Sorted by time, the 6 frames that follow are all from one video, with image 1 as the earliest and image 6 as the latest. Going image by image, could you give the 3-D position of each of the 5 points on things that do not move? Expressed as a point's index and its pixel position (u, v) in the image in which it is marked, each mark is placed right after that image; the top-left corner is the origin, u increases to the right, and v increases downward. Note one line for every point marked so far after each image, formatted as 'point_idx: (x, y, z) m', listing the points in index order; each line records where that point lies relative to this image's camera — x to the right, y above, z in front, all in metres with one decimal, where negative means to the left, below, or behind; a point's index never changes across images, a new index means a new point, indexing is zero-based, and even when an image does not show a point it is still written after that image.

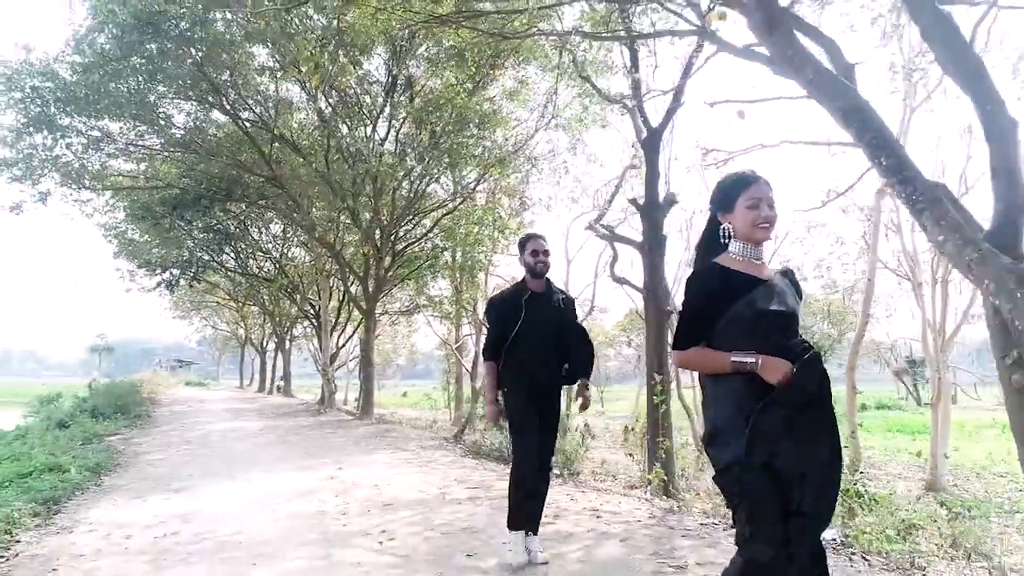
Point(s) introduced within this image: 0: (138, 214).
0: (-8.2, +1.7, +15.7) m
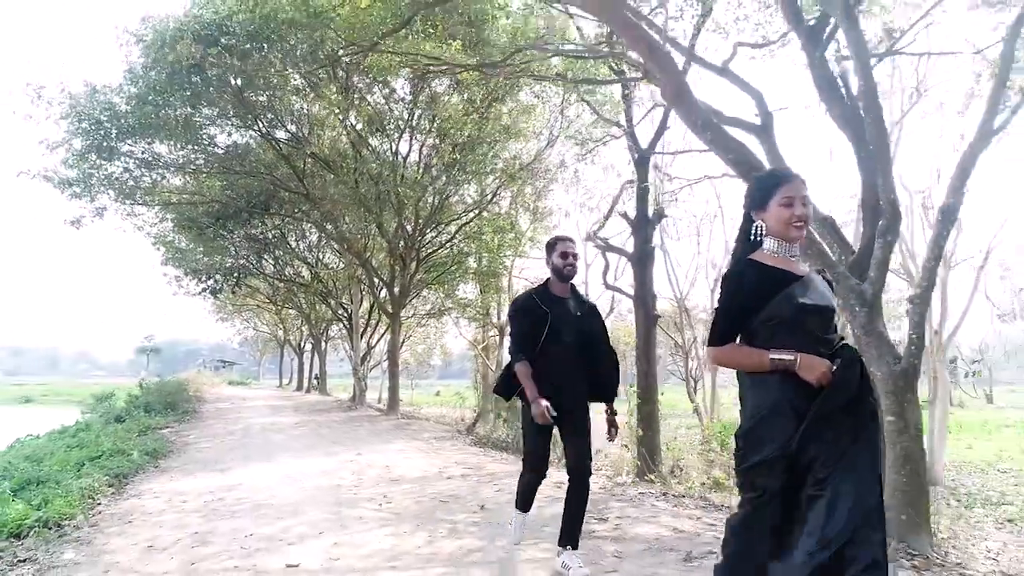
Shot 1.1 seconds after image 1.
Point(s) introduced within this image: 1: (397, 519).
0: (-7.8, +1.5, +17.2) m
1: (-0.7, -1.4, +4.5) m
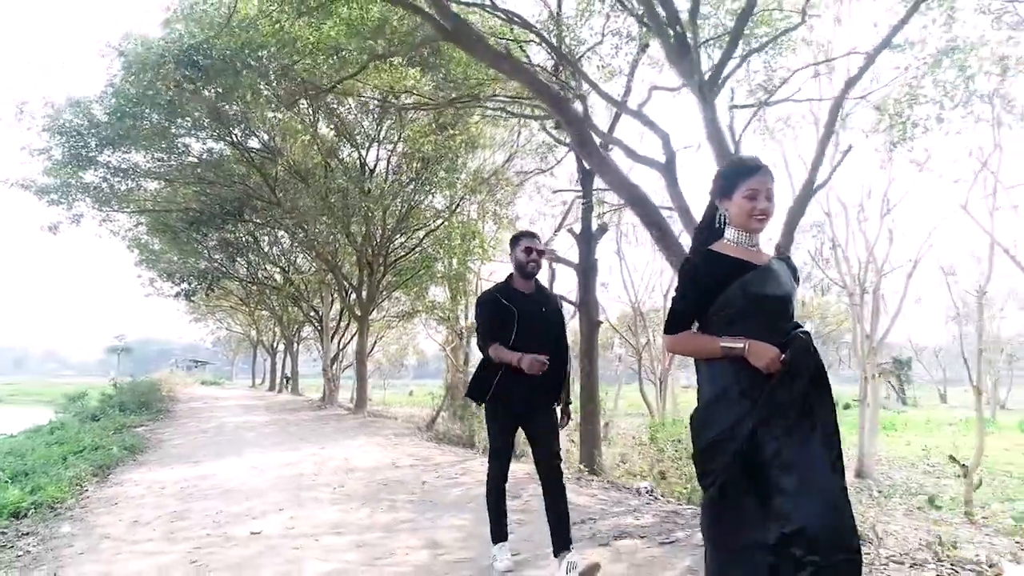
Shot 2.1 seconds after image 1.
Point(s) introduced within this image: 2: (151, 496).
0: (-8.7, +1.5, +17.7) m
1: (-1.2, -1.6, +5.3) m
2: (-3.0, -1.7, +5.9) m
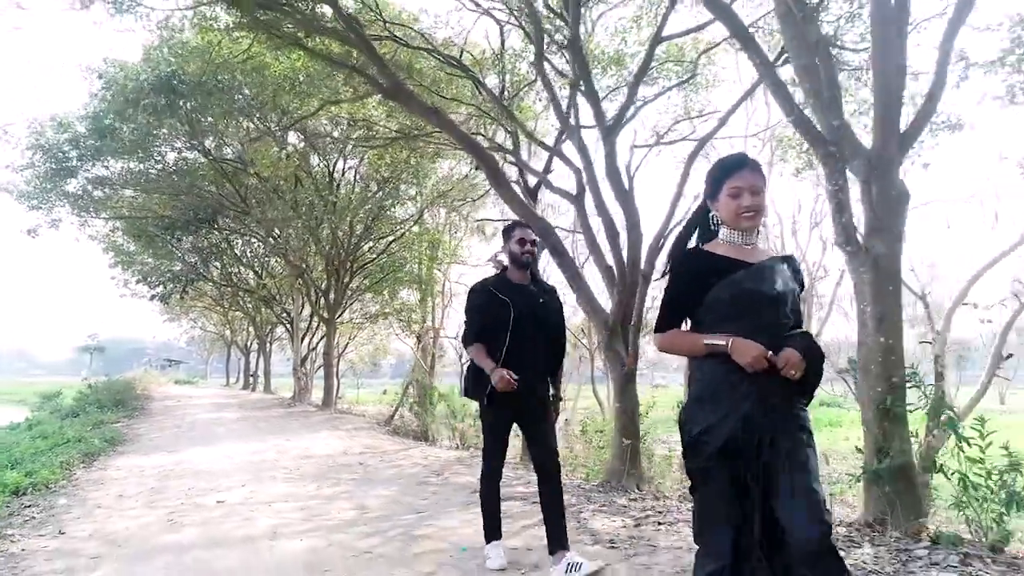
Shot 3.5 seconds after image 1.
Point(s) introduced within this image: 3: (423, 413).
0: (-9.7, +1.4, +18.5) m
1: (-1.9, -1.7, +6.4) m
2: (-3.6, -1.8, +6.9) m
3: (-1.5, -2.1, +12.2) m
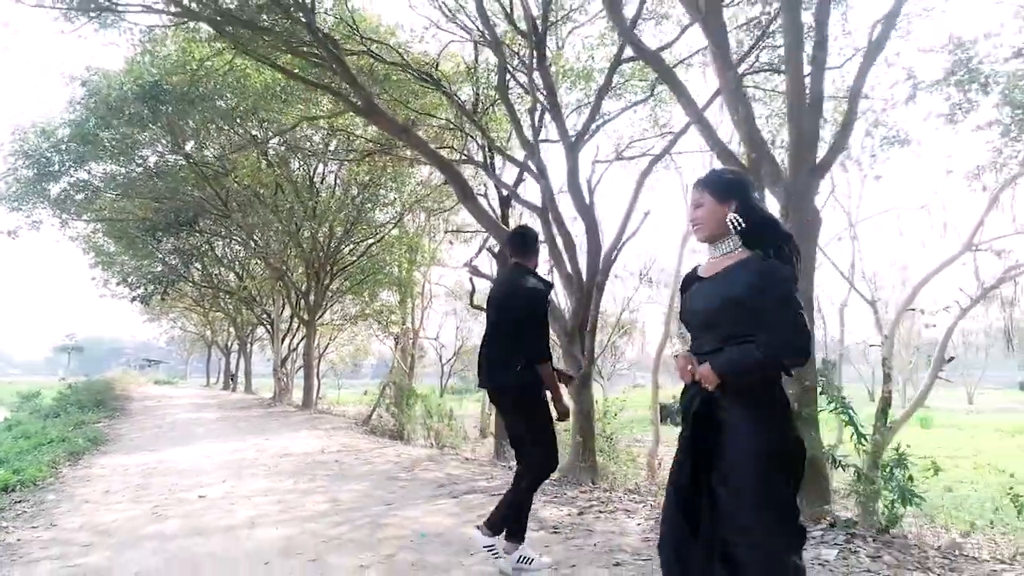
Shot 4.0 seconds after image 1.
0: (-10.3, +1.4, +18.7) m
1: (-2.2, -1.7, +6.7) m
2: (-4.0, -1.9, +7.2) m
3: (-2.0, -2.2, +12.6) m
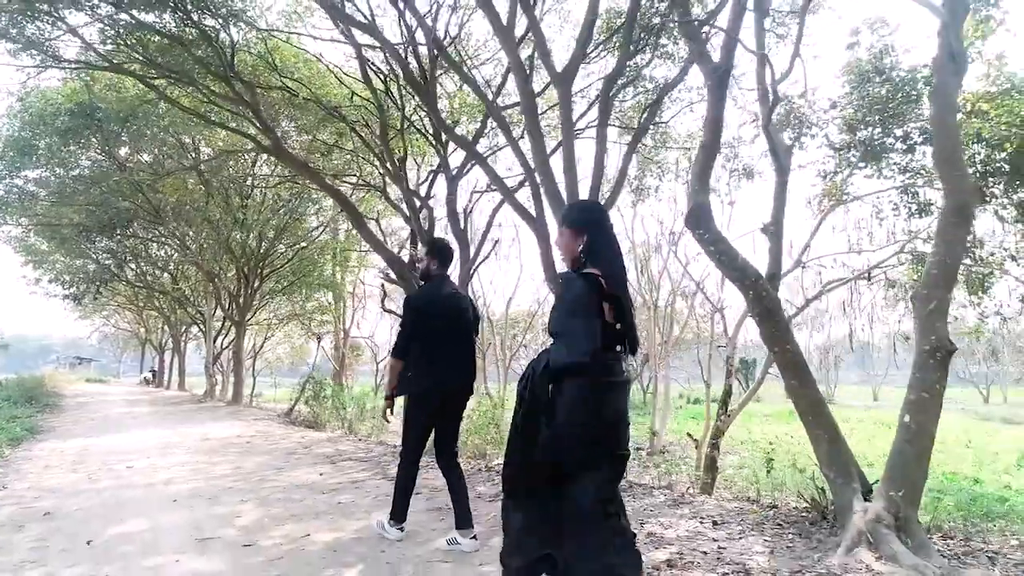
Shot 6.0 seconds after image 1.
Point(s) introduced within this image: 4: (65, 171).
0: (-12.5, +1.4, +19.4) m
1: (-3.6, -1.8, +8.1) m
2: (-5.4, -2.0, +8.4) m
3: (-3.7, -2.3, +13.9) m
4: (-10.2, +2.6, +16.3) m
